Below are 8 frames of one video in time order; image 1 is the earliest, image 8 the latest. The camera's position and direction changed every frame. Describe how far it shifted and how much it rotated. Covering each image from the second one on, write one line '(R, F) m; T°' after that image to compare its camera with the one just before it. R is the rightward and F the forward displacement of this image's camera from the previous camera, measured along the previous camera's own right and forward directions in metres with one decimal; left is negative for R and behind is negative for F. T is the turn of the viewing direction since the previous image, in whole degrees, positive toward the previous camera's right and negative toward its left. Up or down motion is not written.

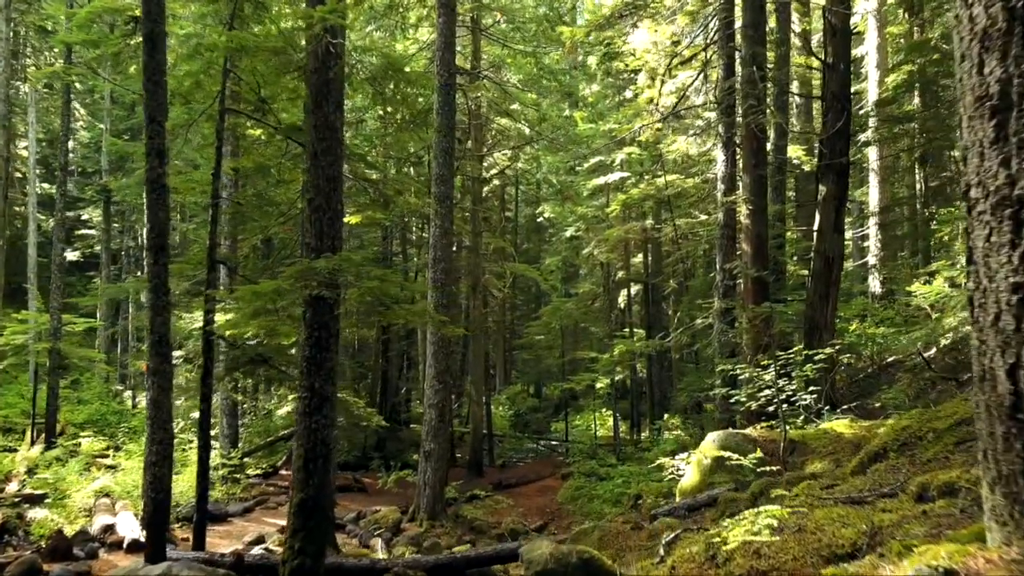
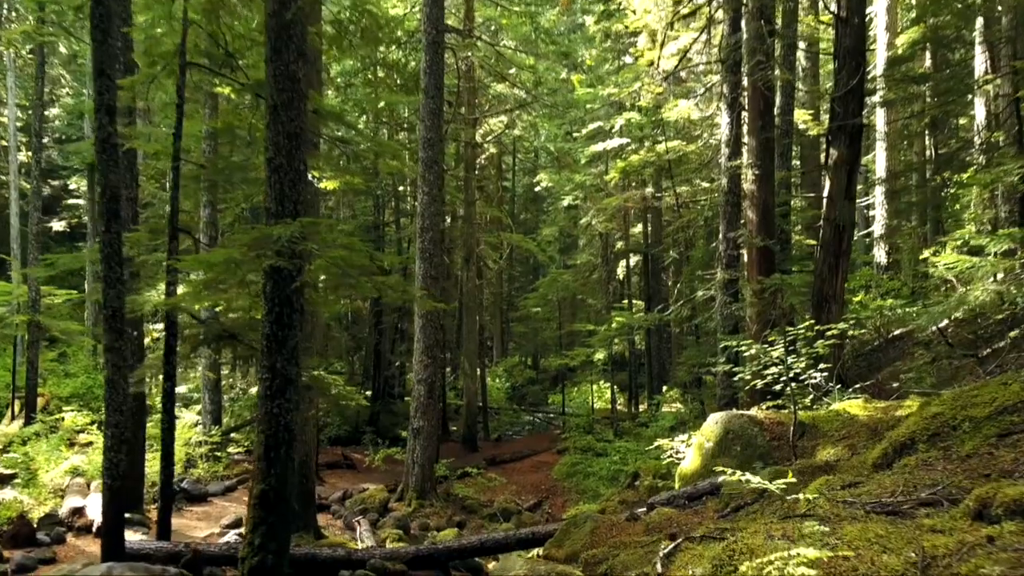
(+0.1, +0.6) m; 0°
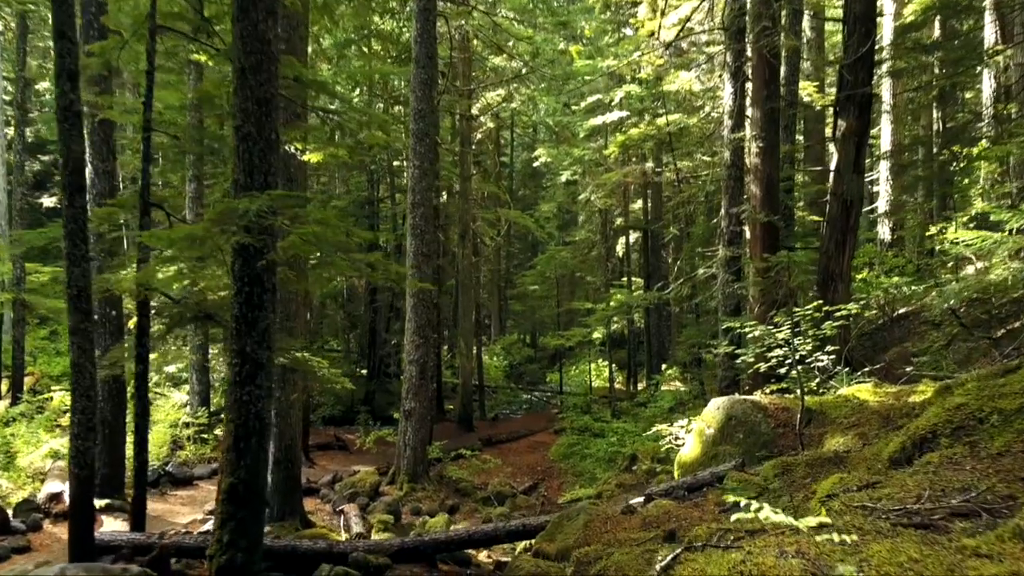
(+0.1, +0.4) m; 0°
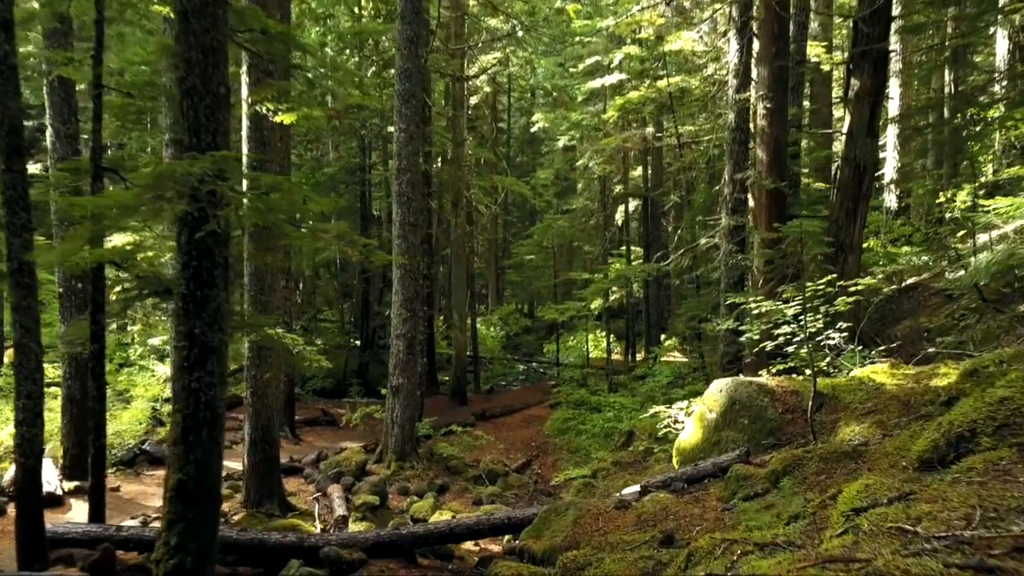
(+0.1, +0.6) m; 0°
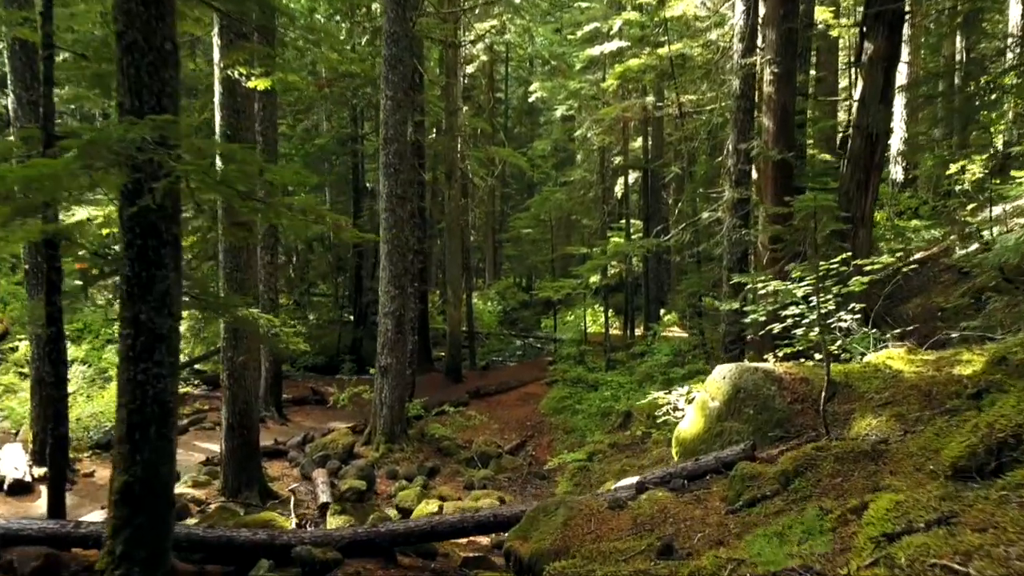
(+0.1, +0.5) m; 0°
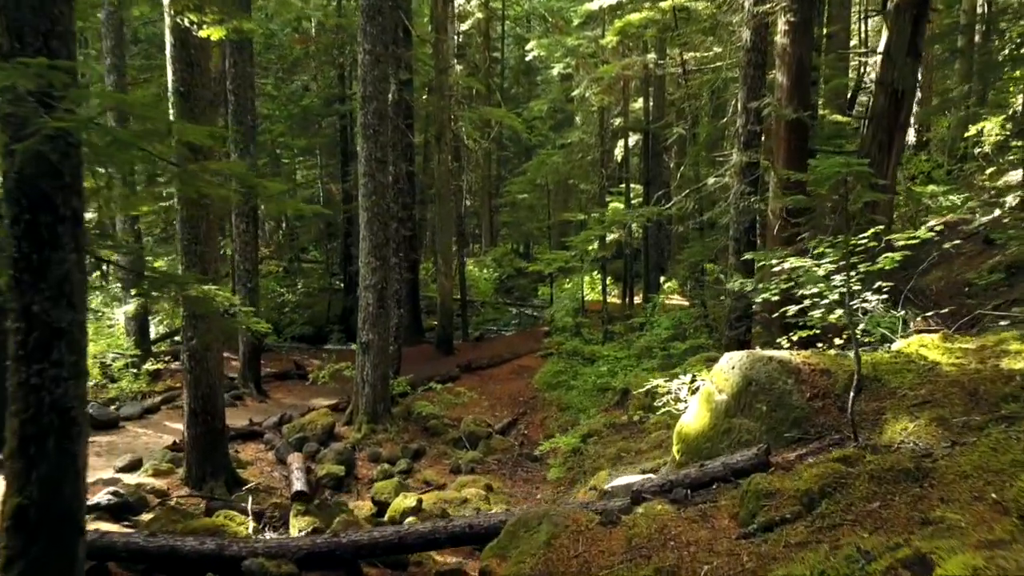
(+0.1, +0.7) m; 0°
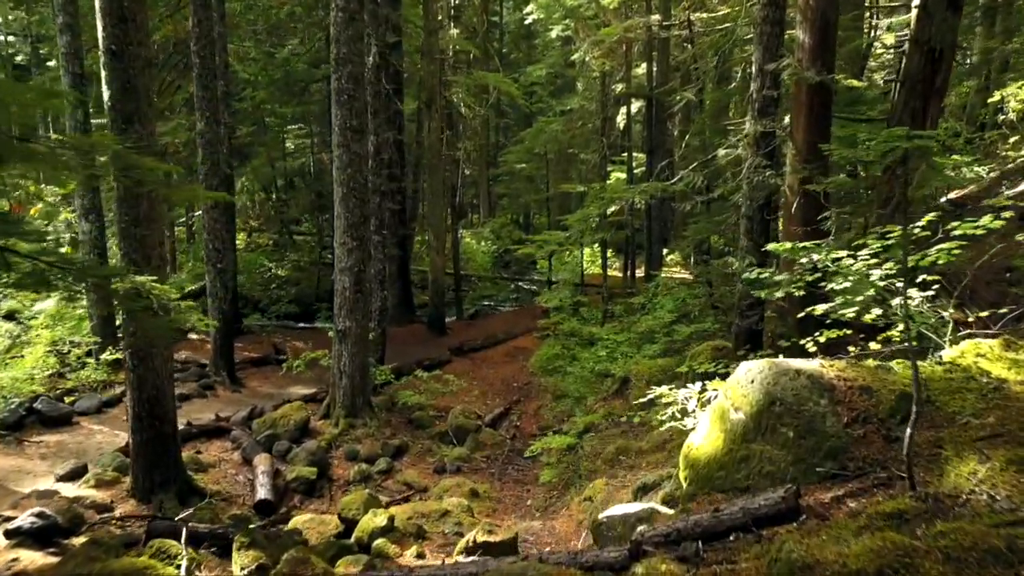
(+0.2, +0.9) m; 0°
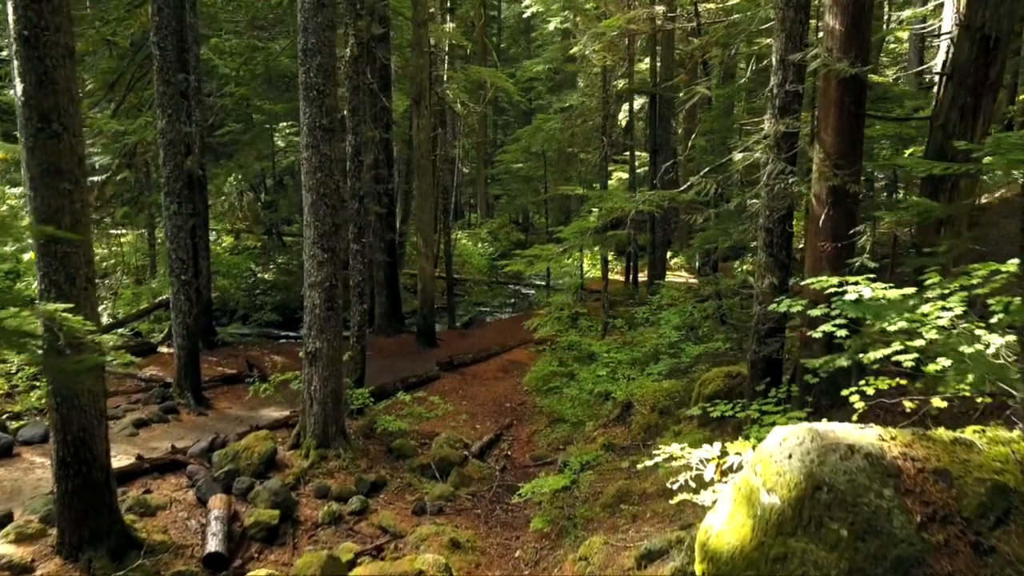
(+0.1, +1.0) m; 0°
